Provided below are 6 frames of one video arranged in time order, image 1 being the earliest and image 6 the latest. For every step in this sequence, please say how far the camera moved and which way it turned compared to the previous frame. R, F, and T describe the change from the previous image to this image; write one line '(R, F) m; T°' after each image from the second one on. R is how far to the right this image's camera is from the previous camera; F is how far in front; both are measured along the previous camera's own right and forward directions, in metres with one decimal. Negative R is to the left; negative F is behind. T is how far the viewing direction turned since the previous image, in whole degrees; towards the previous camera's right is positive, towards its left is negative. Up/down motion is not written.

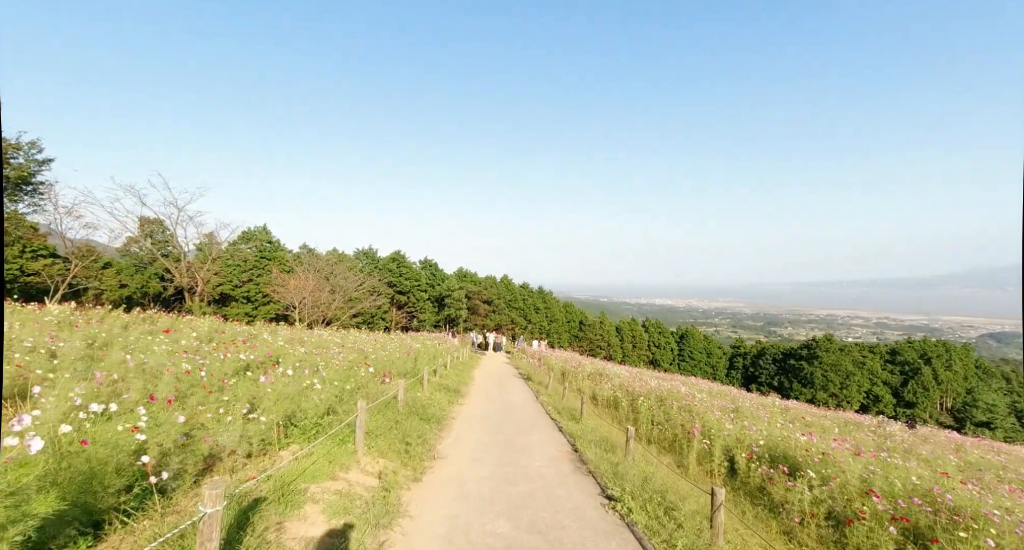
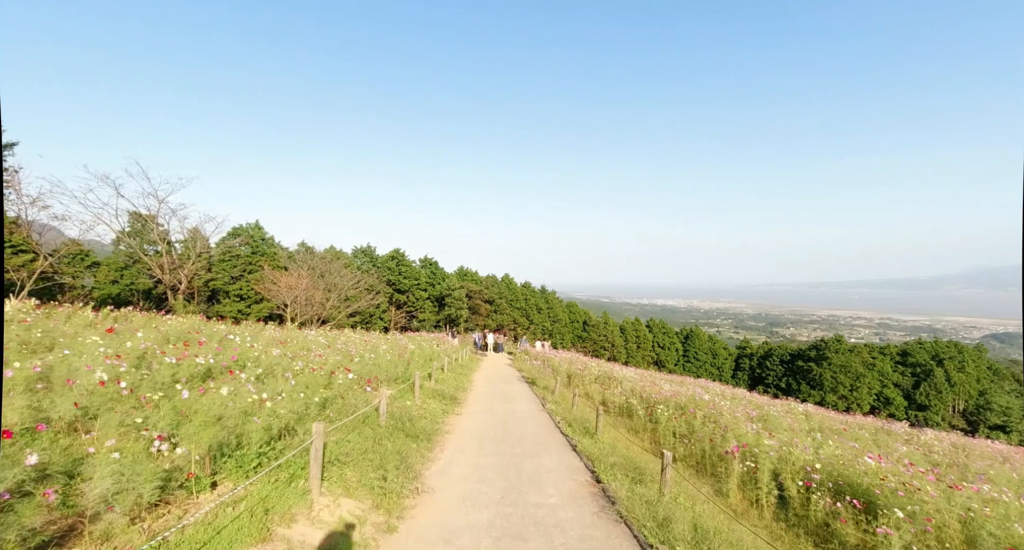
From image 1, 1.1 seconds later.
(0.0, +1.5) m; 0°
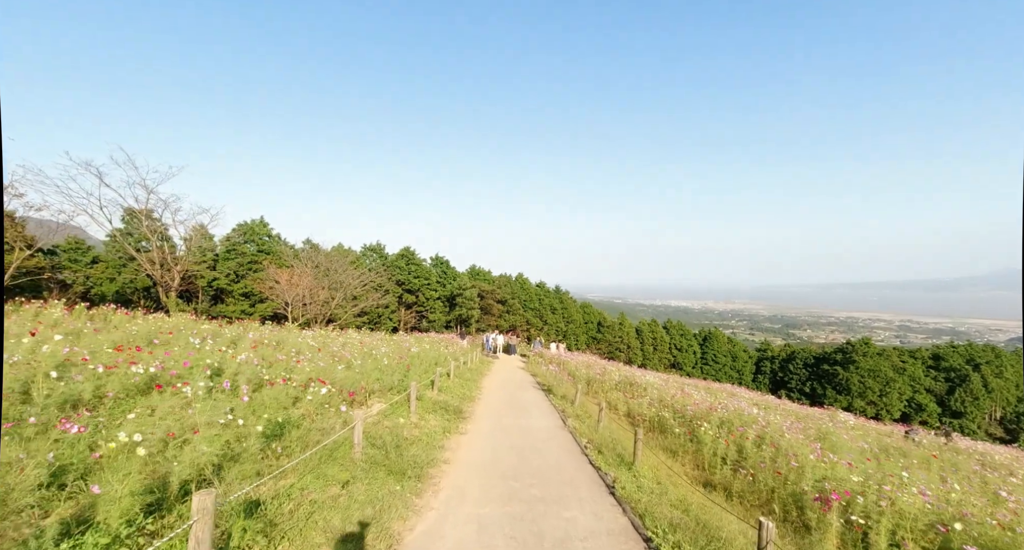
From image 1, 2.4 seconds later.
(-0.1, +1.8) m; -2°
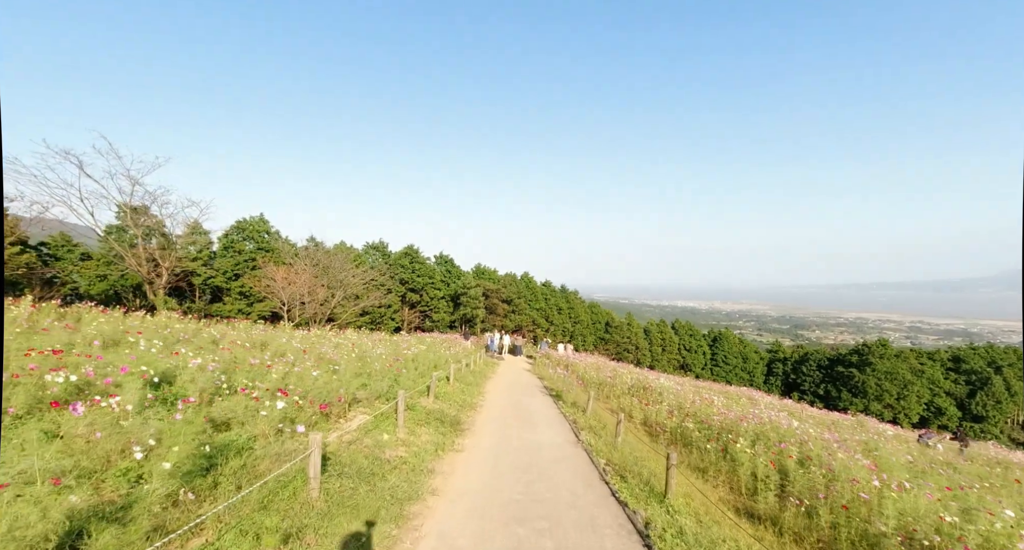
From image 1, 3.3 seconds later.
(0.0, +1.3) m; -1°
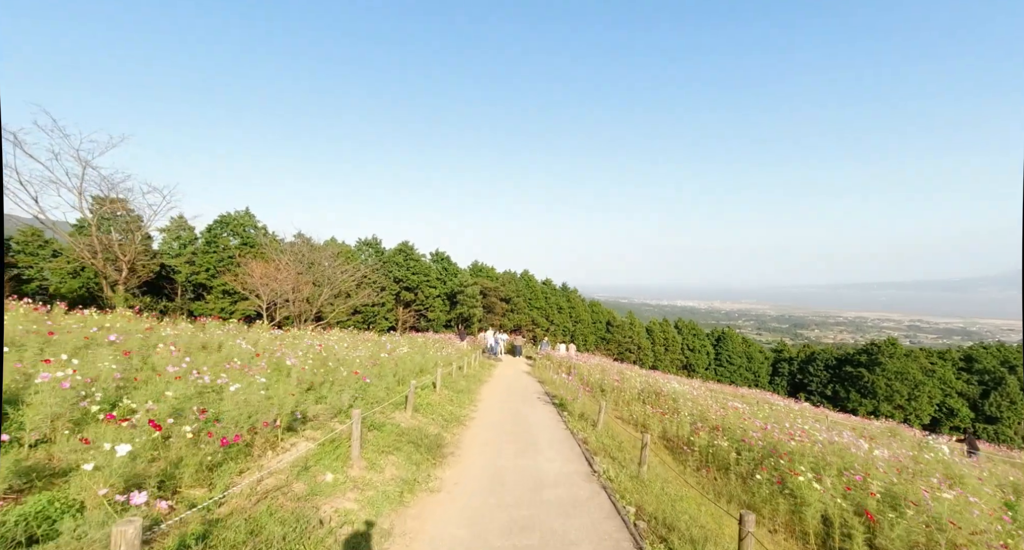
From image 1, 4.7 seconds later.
(+0.1, +2.0) m; 0°
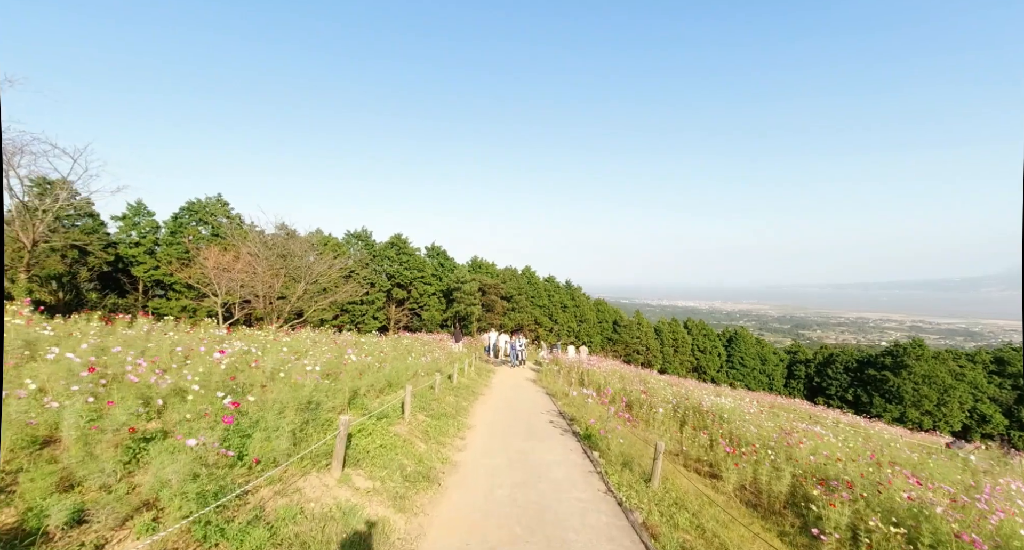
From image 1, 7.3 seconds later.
(-0.1, +3.9) m; 0°
